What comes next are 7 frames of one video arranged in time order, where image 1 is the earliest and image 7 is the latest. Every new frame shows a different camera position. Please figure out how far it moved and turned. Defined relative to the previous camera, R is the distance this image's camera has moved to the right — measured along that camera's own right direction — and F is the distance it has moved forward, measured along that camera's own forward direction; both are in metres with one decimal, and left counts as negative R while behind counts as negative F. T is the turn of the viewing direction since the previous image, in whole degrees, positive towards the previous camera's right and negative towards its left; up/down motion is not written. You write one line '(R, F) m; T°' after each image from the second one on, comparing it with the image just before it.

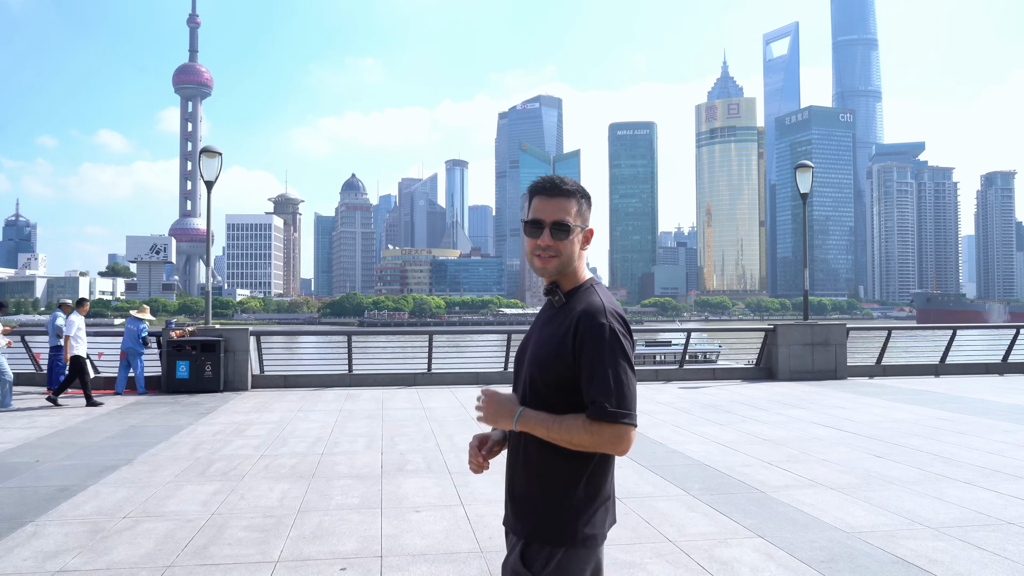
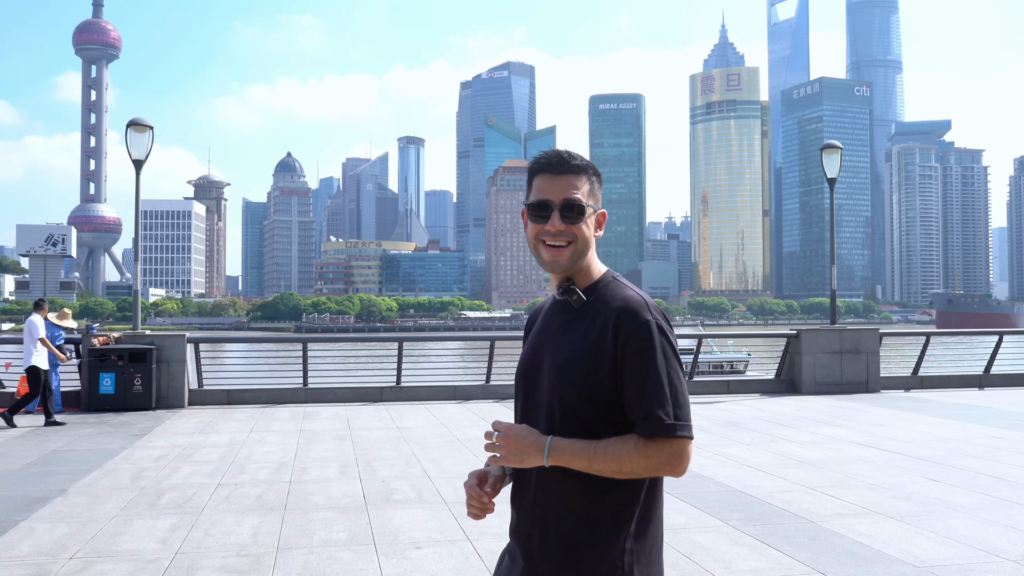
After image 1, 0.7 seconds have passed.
(-1.0, +1.7) m; +6°
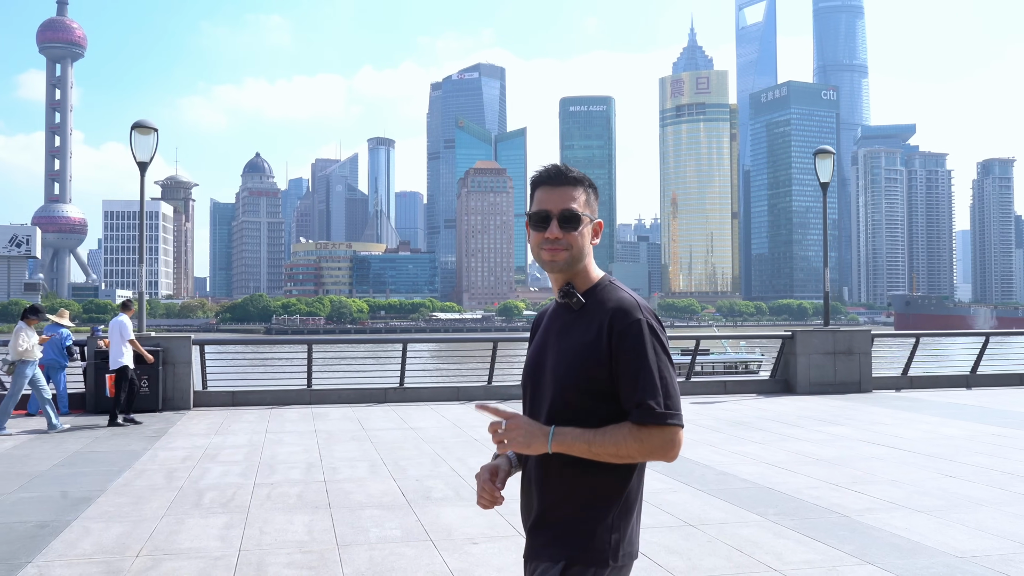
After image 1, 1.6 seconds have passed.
(-0.7, -0.1) m; +3°
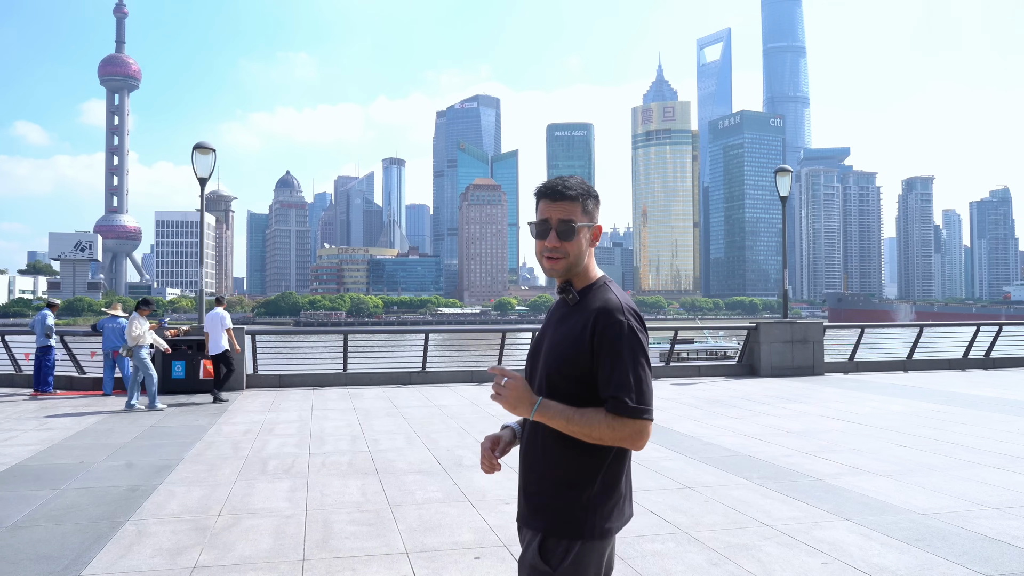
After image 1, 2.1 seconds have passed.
(+0.4, -1.9) m; -2°
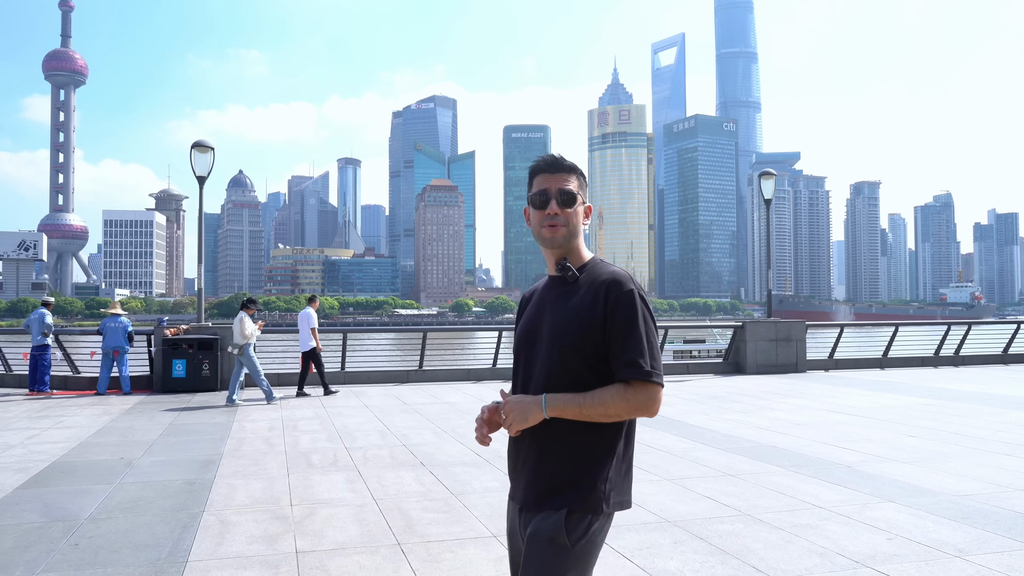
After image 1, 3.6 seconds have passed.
(-1.2, -0.3) m; +5°
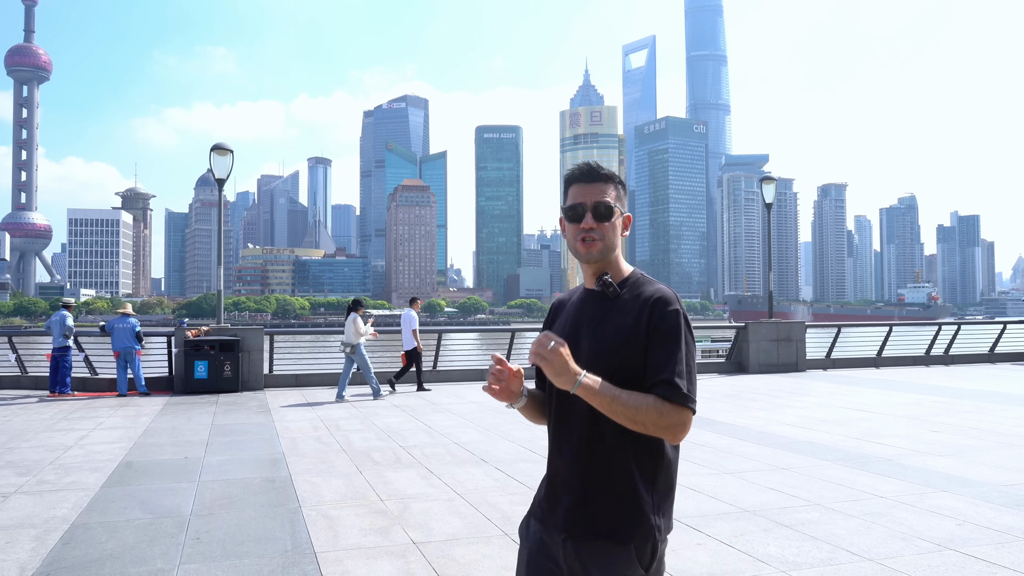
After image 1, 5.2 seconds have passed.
(-1.3, -0.3) m; +4°
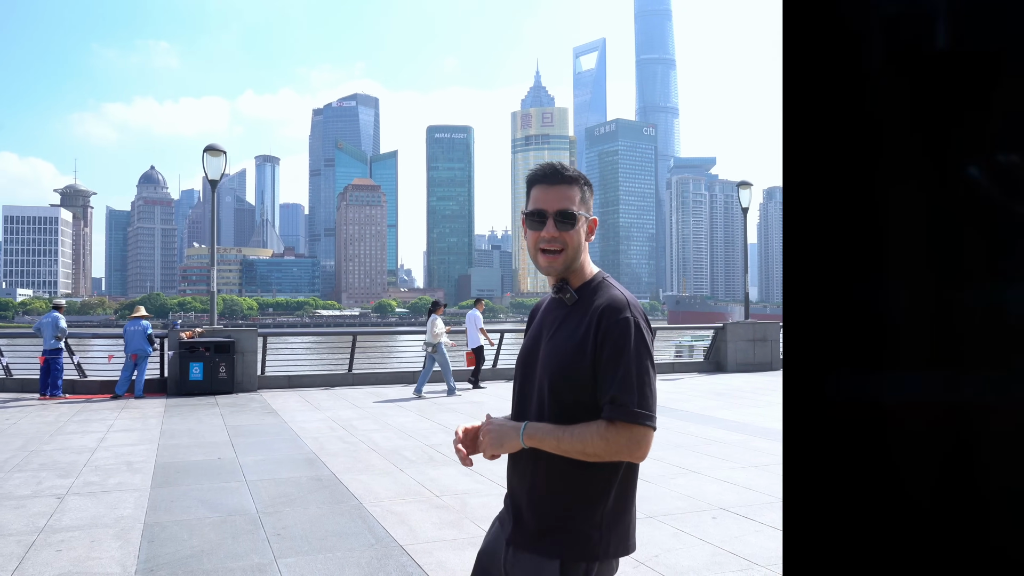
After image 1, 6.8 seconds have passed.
(-1.1, -0.3) m; +6°
